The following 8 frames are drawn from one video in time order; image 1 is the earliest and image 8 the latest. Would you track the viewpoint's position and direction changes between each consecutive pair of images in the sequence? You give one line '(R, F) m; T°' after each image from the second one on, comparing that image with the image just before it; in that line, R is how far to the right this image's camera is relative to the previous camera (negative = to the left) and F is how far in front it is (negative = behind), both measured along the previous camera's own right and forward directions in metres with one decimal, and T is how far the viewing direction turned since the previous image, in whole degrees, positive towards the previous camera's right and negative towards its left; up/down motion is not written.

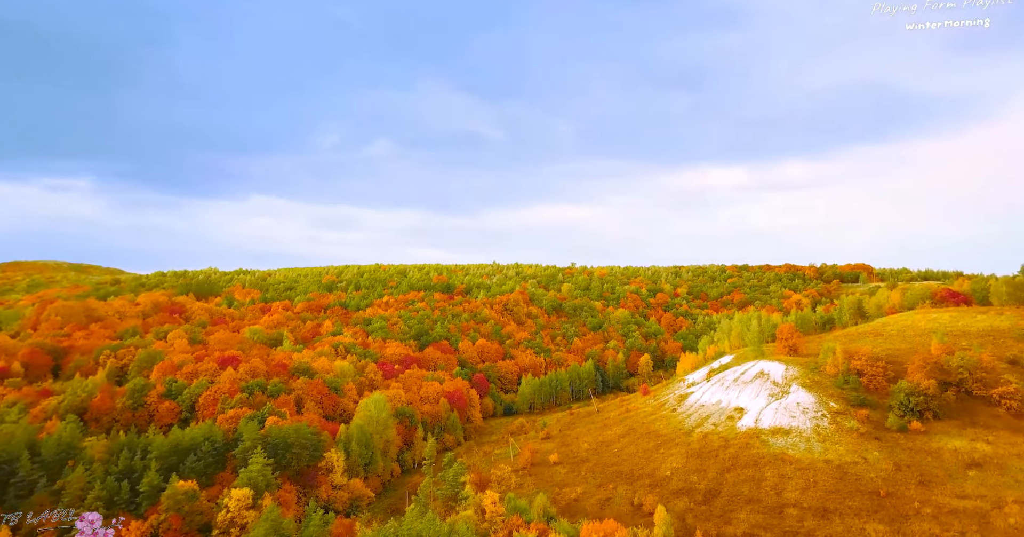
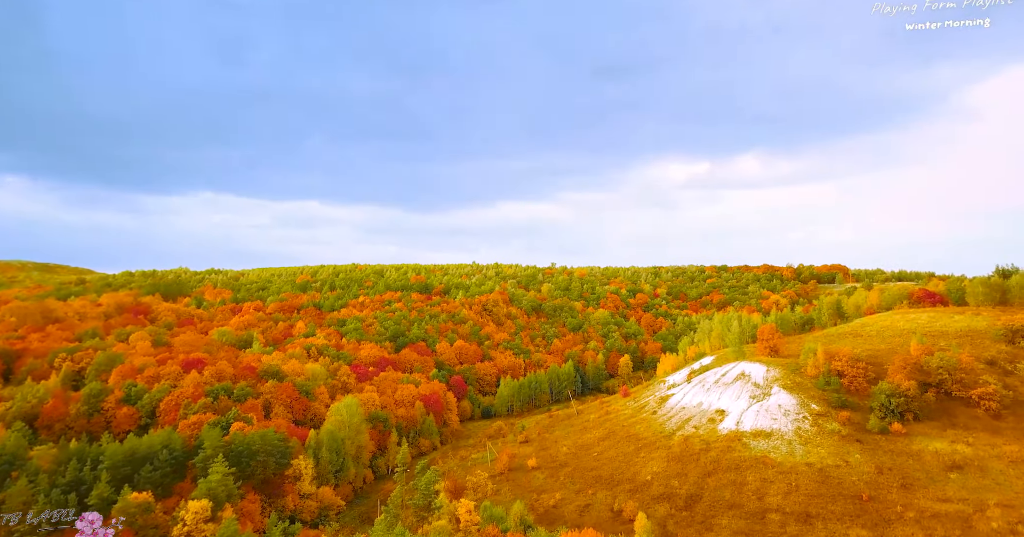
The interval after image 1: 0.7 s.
(+0.3, +1.9) m; +2°
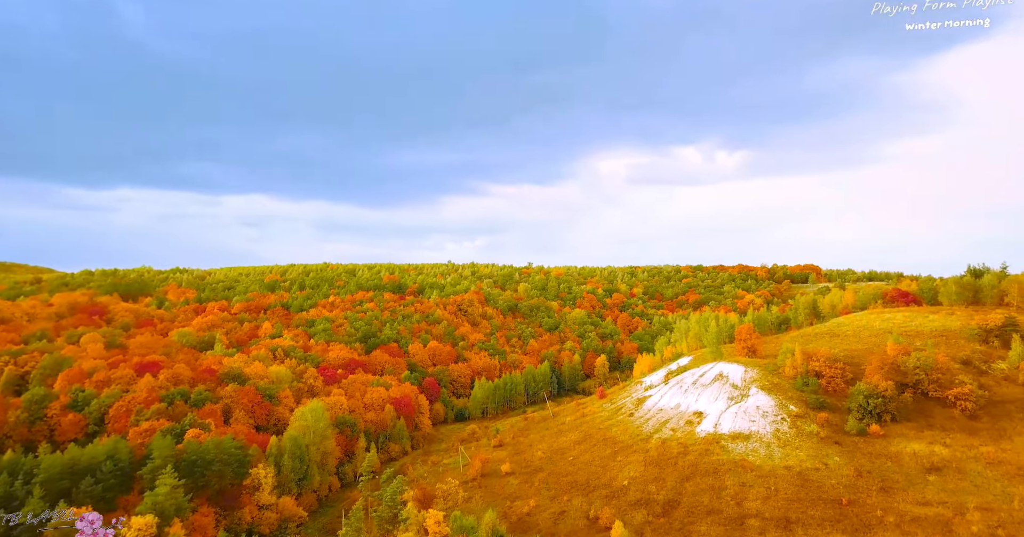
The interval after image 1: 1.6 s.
(+0.4, +2.3) m; +2°
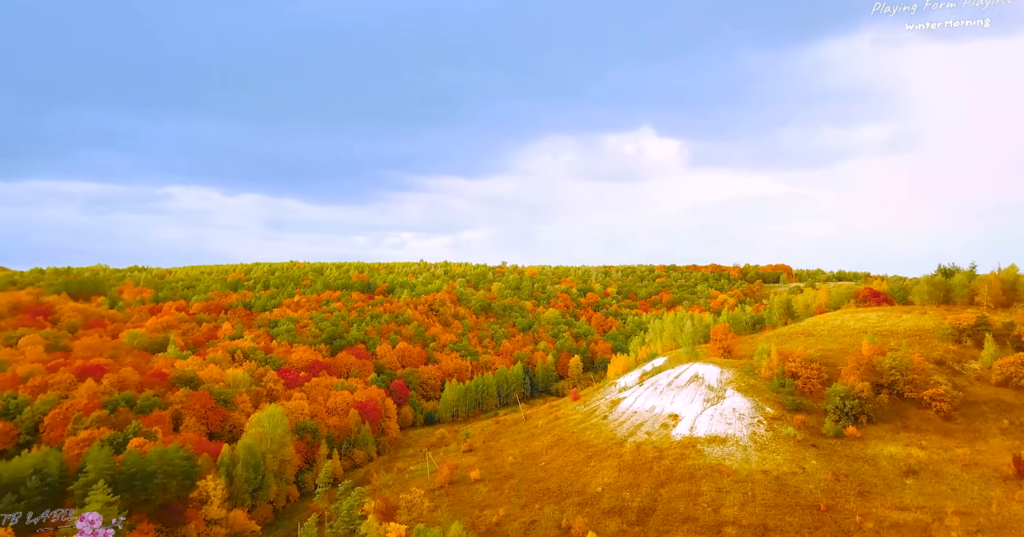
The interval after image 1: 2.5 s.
(+0.5, +2.7) m; +2°
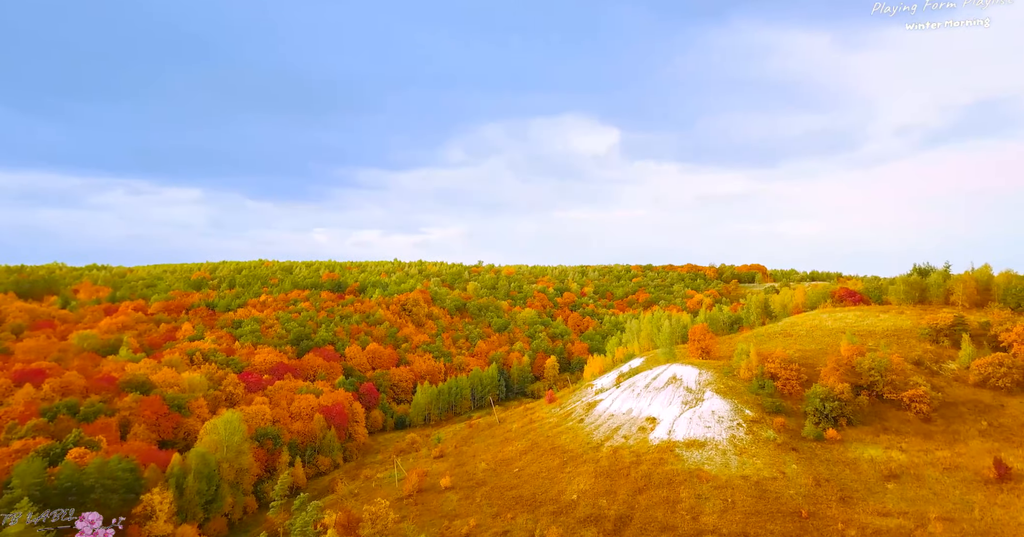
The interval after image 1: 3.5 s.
(+0.5, +2.7) m; +2°
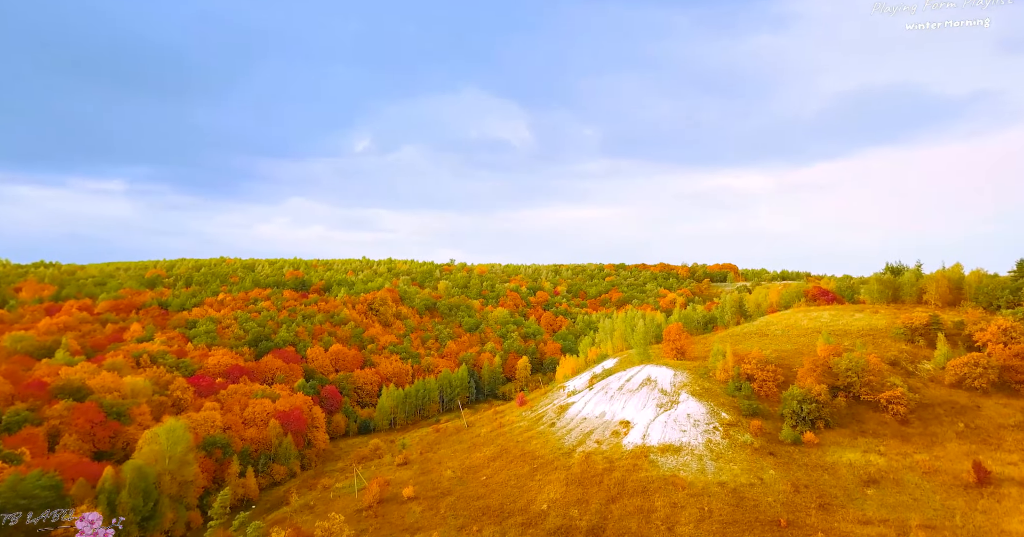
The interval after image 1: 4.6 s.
(+0.6, +3.3) m; +2°
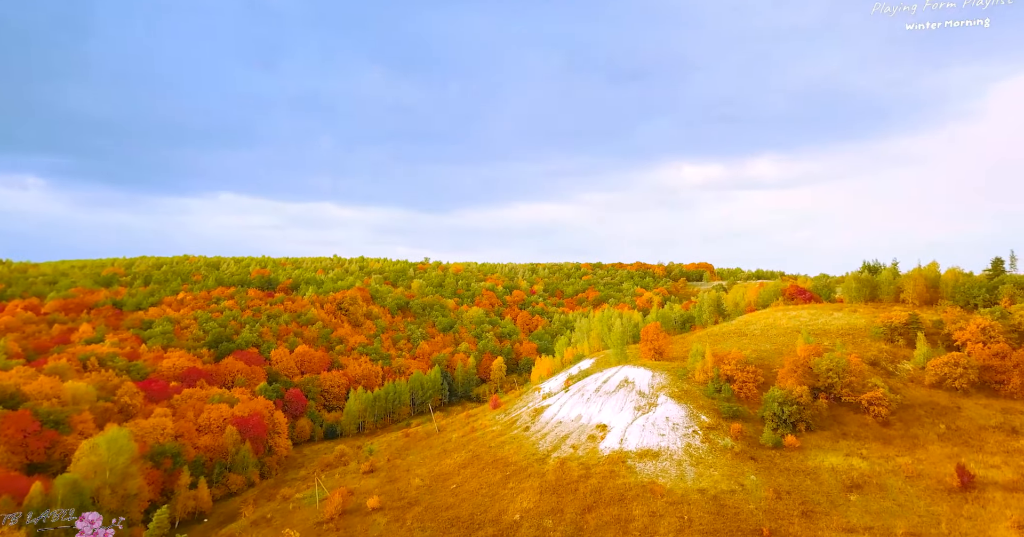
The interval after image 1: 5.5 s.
(+0.5, +3.0) m; +2°
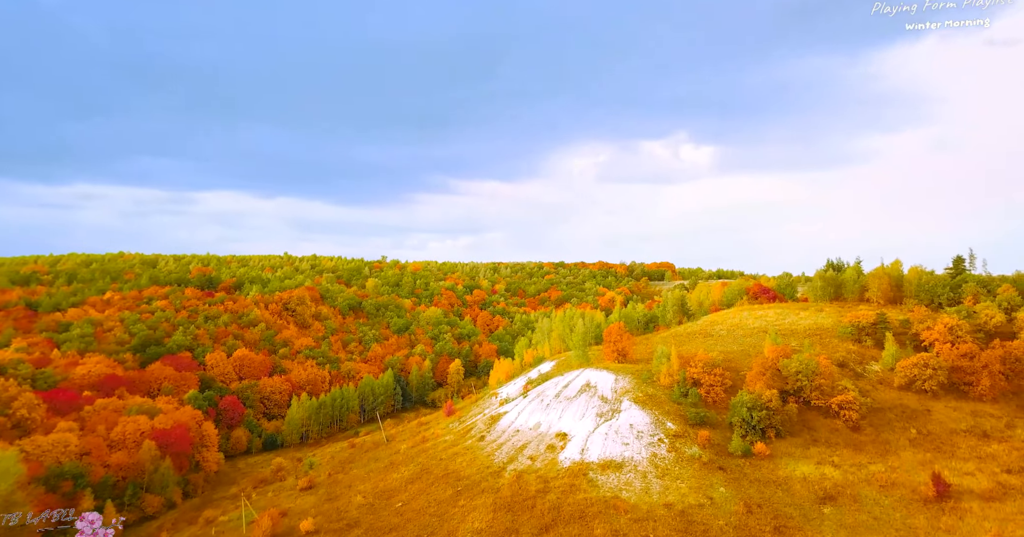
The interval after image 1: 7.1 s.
(+1.0, +5.0) m; +3°
